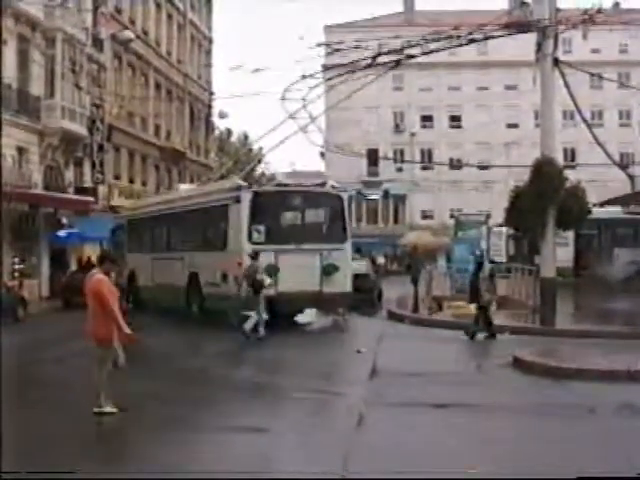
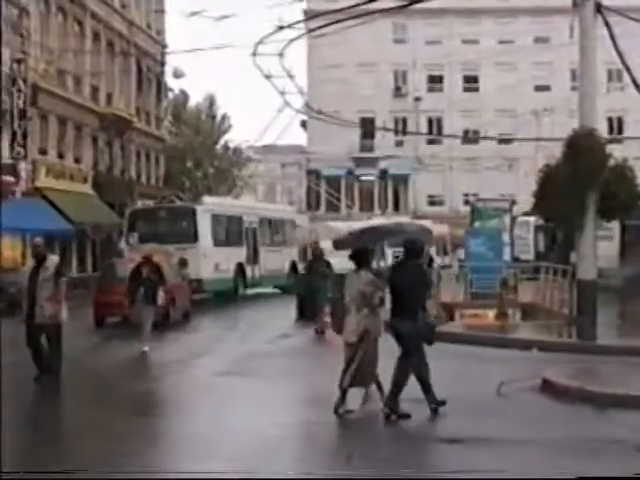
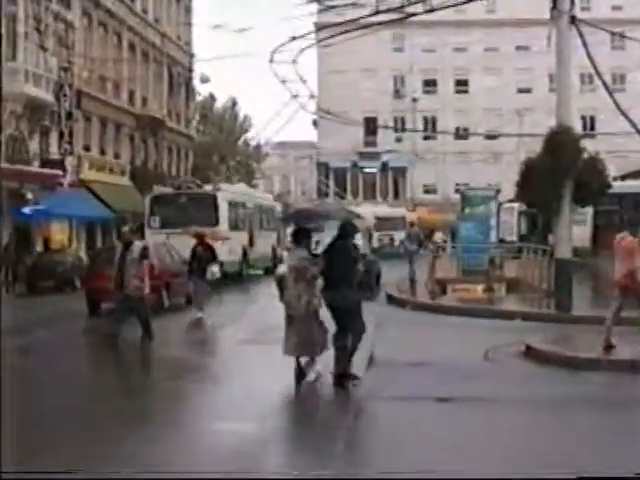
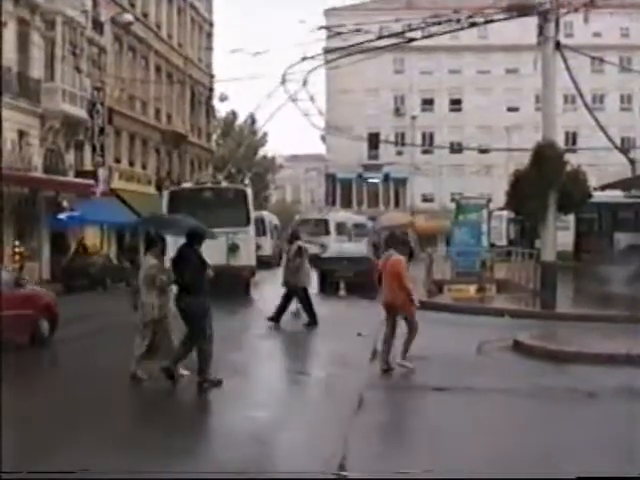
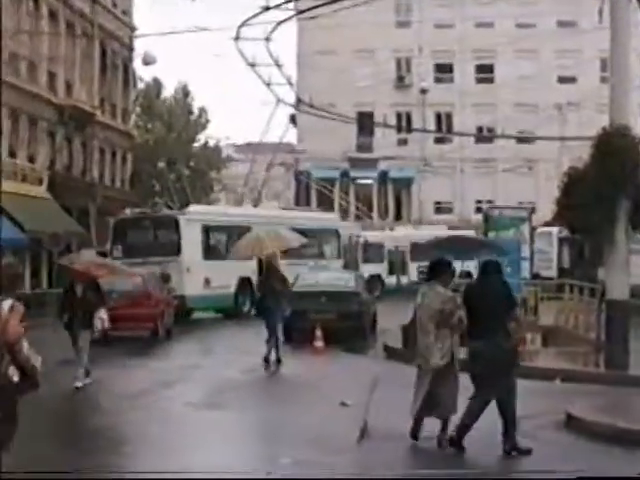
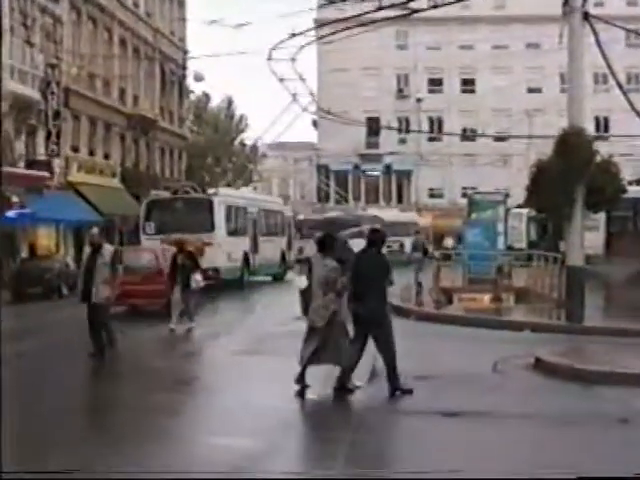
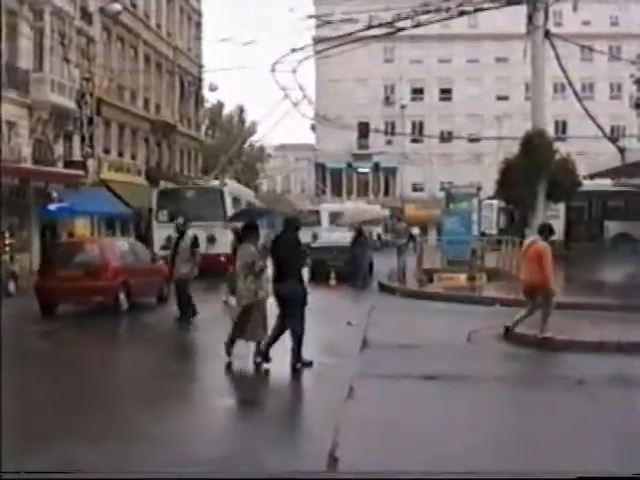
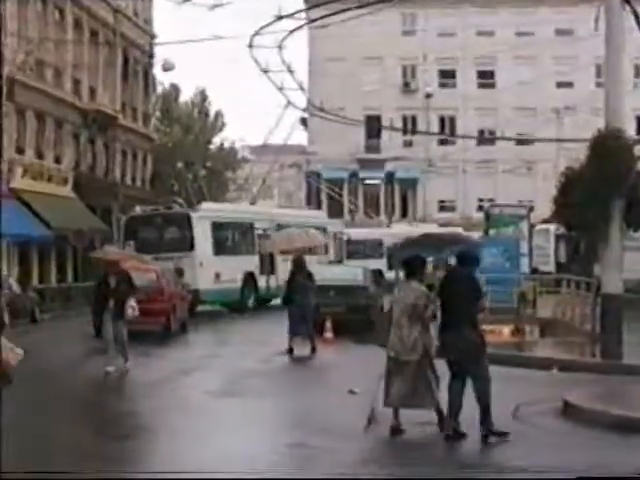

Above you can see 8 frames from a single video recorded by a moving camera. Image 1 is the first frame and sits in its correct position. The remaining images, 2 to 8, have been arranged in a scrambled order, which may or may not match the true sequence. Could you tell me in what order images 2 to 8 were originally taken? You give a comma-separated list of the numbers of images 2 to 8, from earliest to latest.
4, 7, 3, 6, 2, 8, 5
